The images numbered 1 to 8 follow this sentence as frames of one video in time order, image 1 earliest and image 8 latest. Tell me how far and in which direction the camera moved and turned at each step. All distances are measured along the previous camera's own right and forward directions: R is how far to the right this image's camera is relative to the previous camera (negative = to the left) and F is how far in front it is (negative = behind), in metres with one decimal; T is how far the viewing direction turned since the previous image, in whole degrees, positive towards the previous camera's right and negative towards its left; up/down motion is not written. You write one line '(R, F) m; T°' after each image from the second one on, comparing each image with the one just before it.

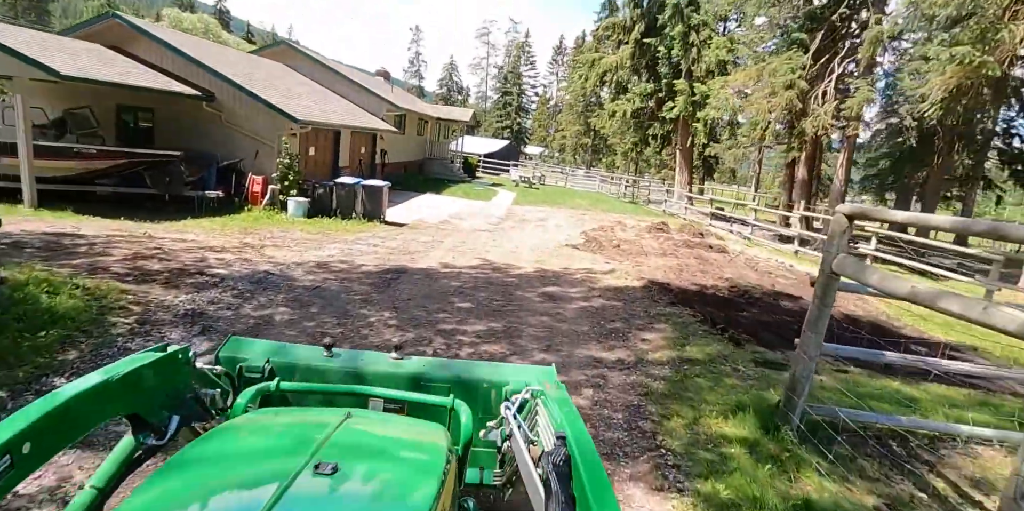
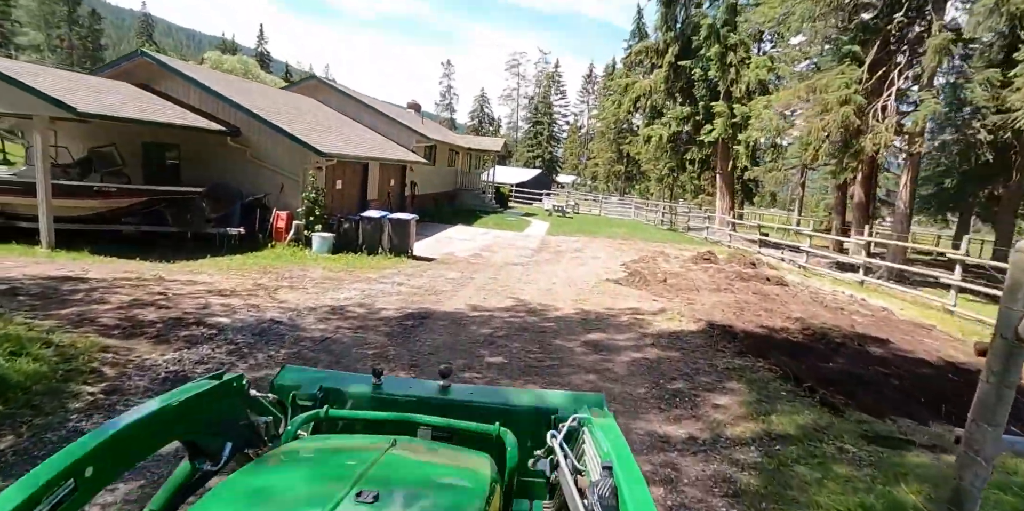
(0.0, +0.9) m; -3°
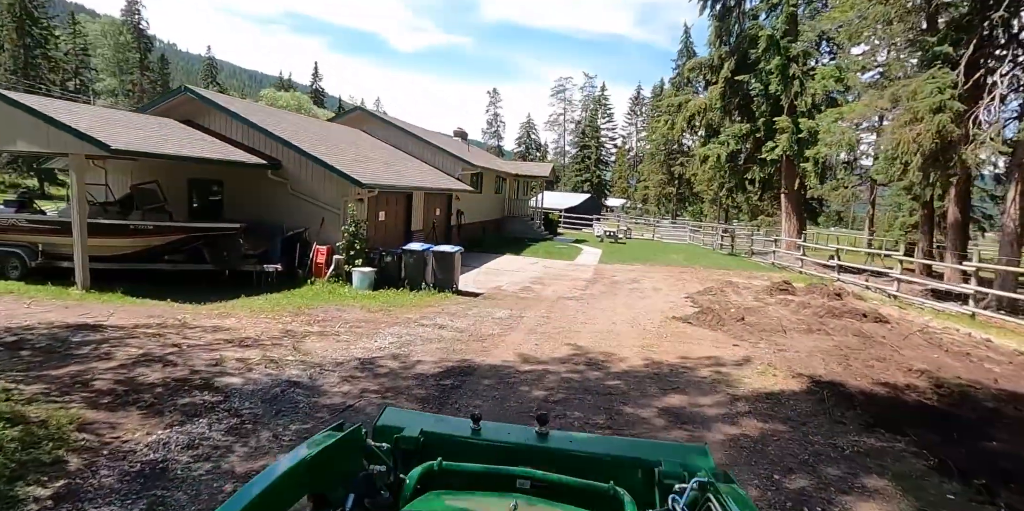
(-0.1, +1.0) m; -5°
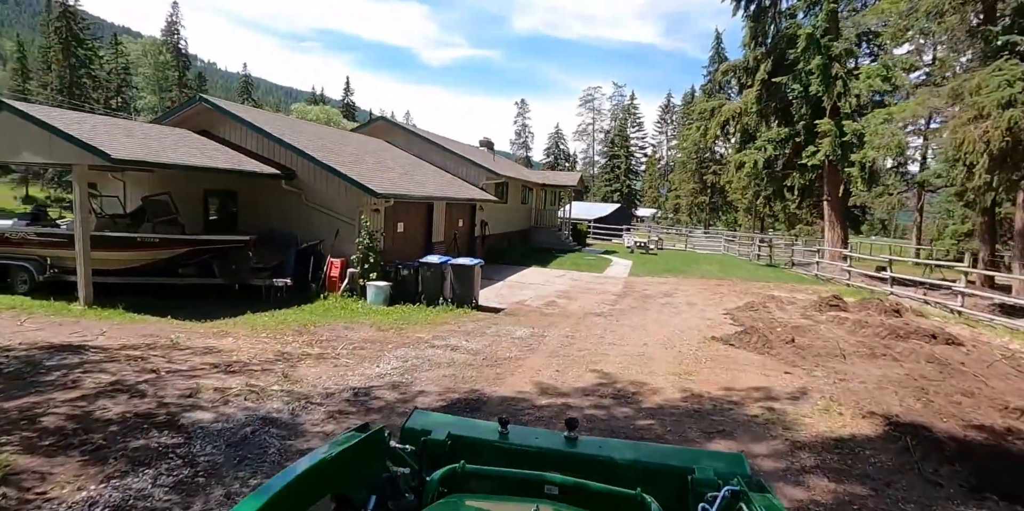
(+0.1, +0.8) m; -3°
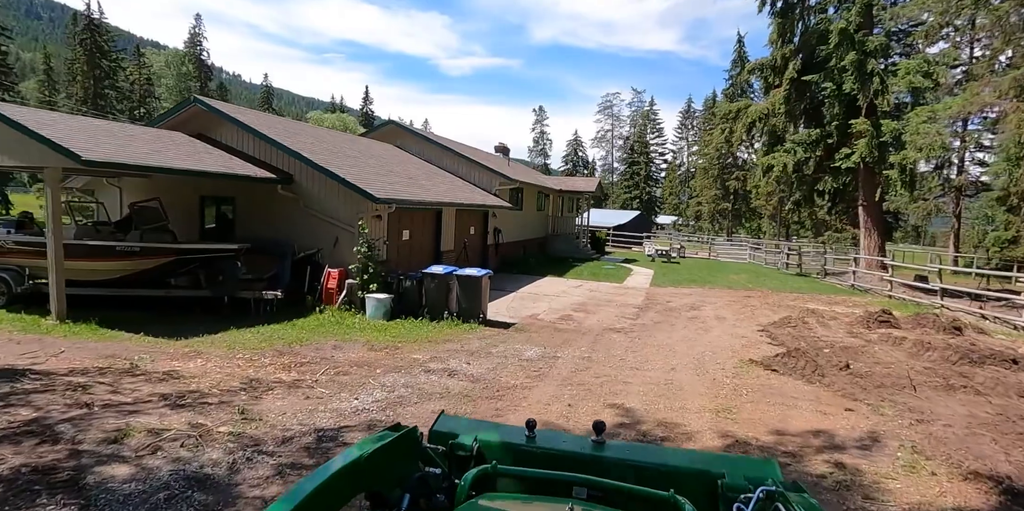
(+0.2, +1.0) m; -2°
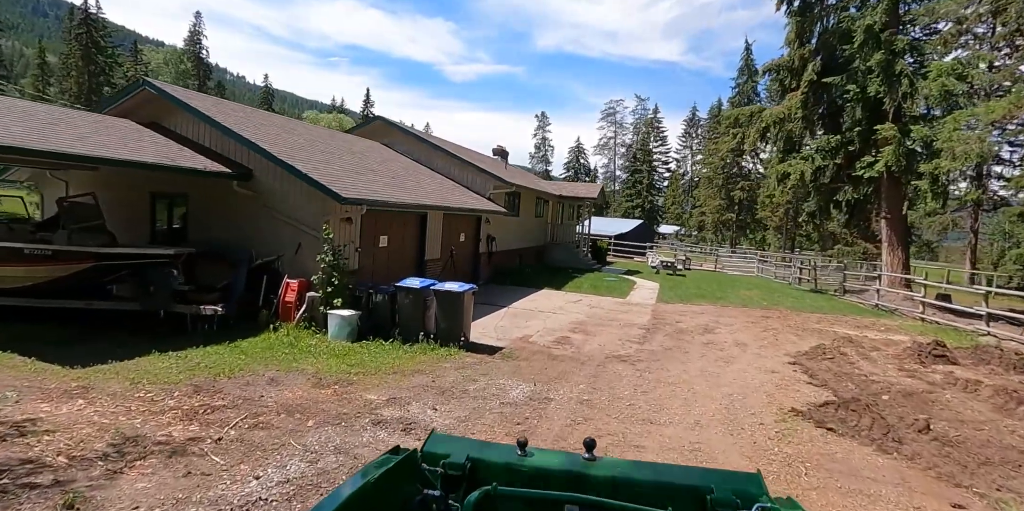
(+0.2, +1.6) m; 0°
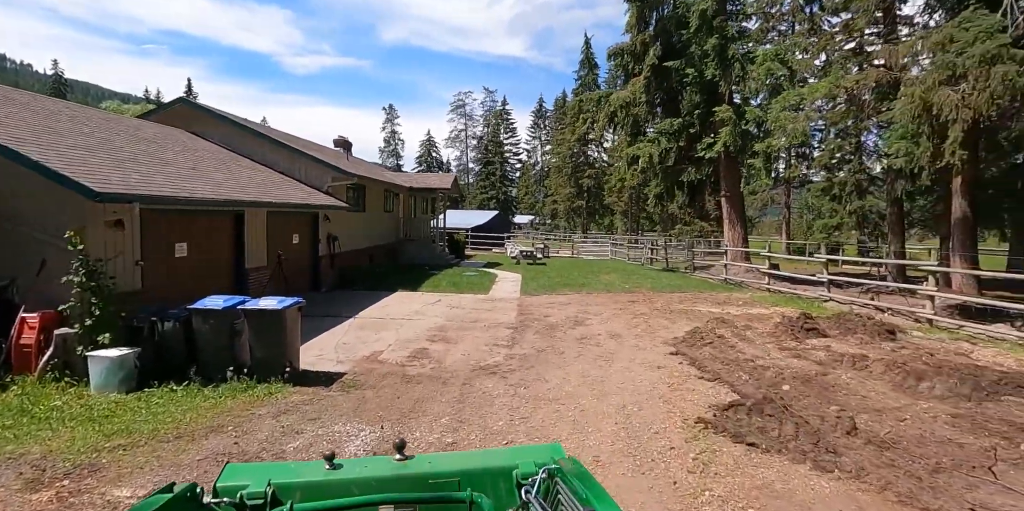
(+0.3, +1.6) m; +14°
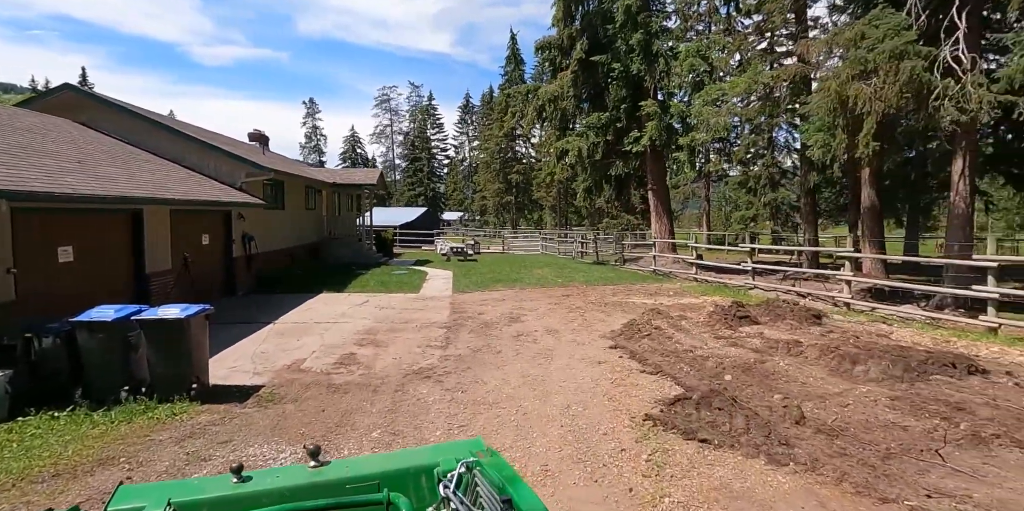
(0.0, +0.4) m; +7°
